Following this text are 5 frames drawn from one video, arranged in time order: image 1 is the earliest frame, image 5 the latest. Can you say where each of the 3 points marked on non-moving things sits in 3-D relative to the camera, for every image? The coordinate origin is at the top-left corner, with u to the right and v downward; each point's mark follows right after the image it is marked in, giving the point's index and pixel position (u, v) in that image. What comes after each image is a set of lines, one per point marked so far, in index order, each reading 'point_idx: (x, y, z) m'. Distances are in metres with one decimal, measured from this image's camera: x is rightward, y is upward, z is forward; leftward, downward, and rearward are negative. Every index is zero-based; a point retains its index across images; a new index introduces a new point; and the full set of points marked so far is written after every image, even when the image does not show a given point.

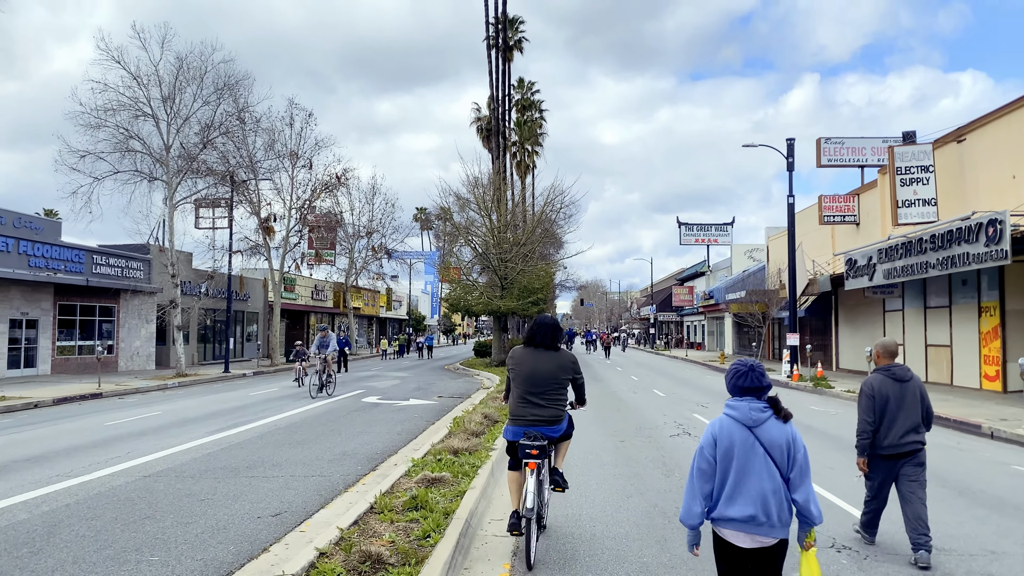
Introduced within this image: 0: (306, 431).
0: (-3.7, -2.5, +13.2) m
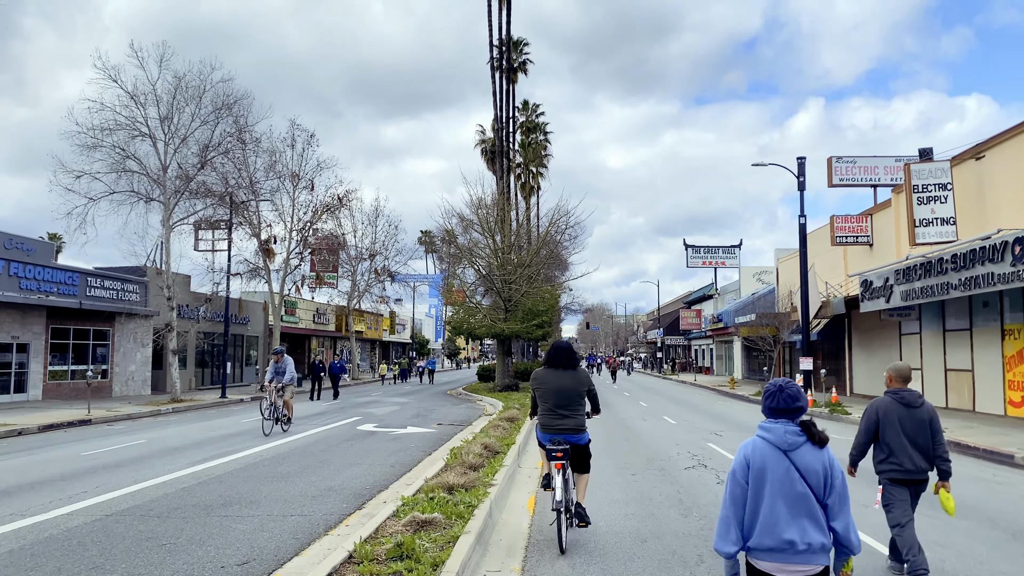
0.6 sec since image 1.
0: (-3.6, -2.9, +12.3) m
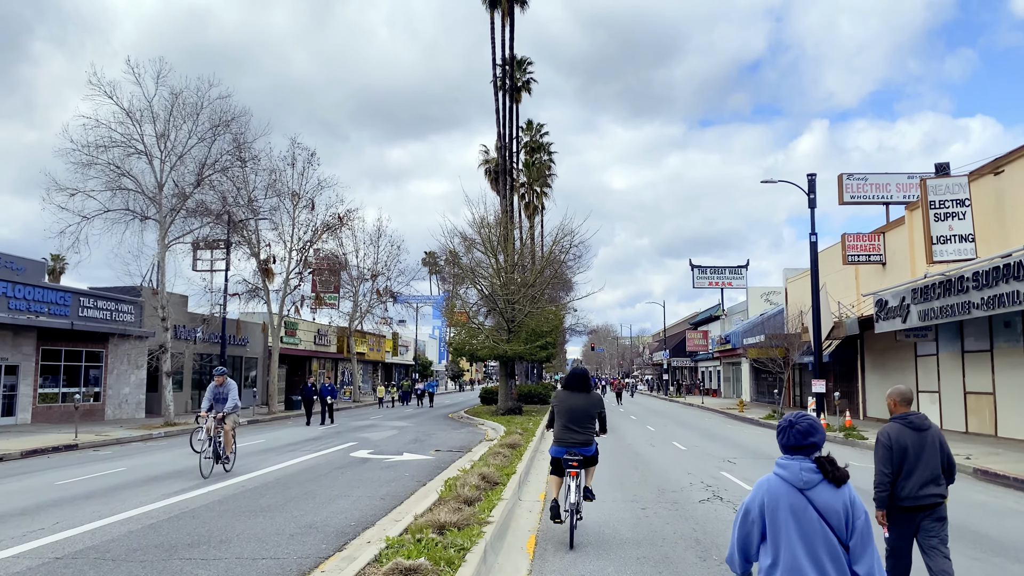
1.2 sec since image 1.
0: (-3.6, -3.2, +11.4) m
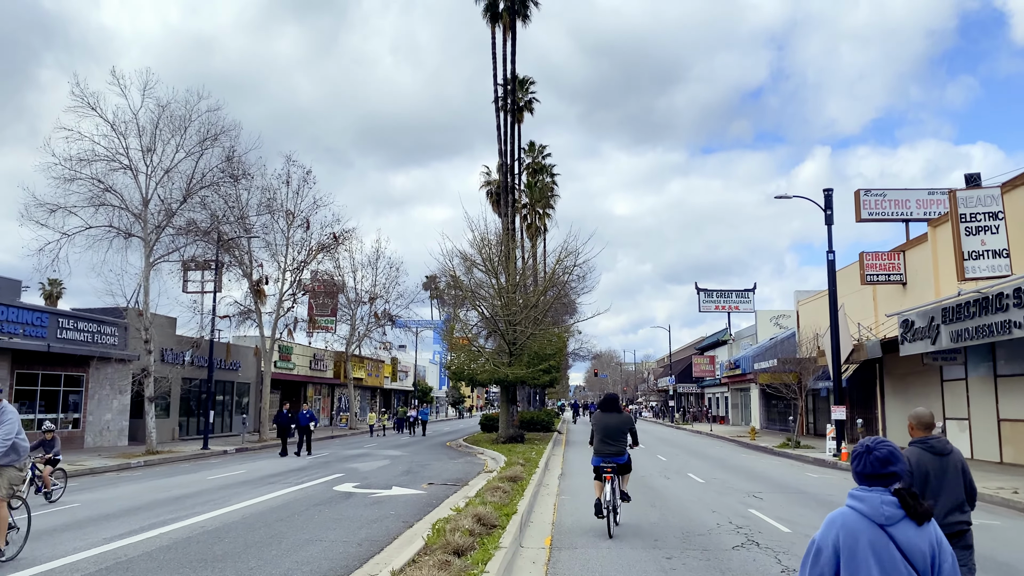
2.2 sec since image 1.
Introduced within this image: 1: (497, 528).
0: (-3.6, -3.3, +9.8) m
1: (-0.2, -3.0, +9.5) m
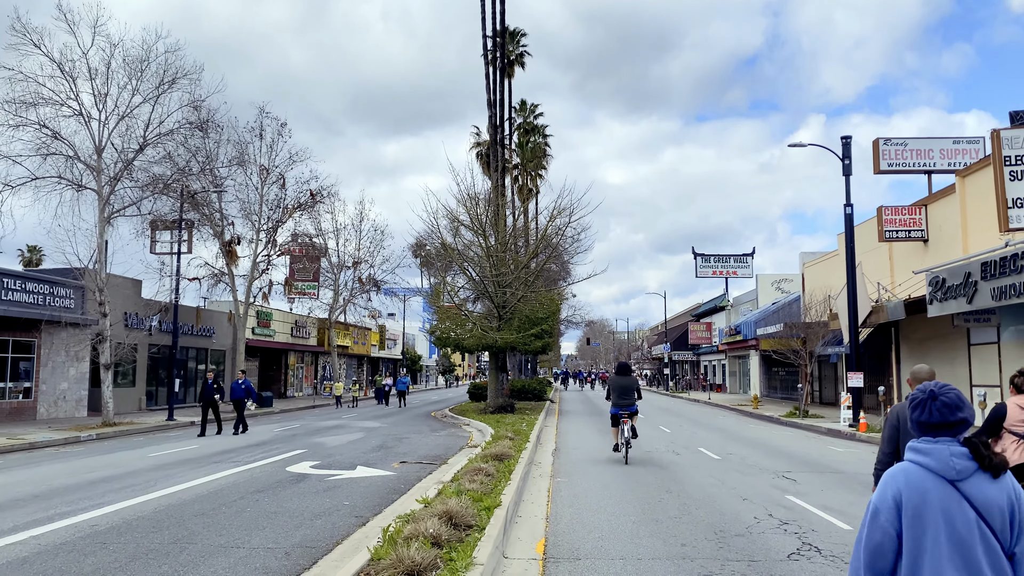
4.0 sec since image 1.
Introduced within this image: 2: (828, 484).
0: (-3.8, -2.5, +7.4) m
1: (-0.4, -2.3, +7.1) m
2: (+4.8, -3.0, +11.5) m
